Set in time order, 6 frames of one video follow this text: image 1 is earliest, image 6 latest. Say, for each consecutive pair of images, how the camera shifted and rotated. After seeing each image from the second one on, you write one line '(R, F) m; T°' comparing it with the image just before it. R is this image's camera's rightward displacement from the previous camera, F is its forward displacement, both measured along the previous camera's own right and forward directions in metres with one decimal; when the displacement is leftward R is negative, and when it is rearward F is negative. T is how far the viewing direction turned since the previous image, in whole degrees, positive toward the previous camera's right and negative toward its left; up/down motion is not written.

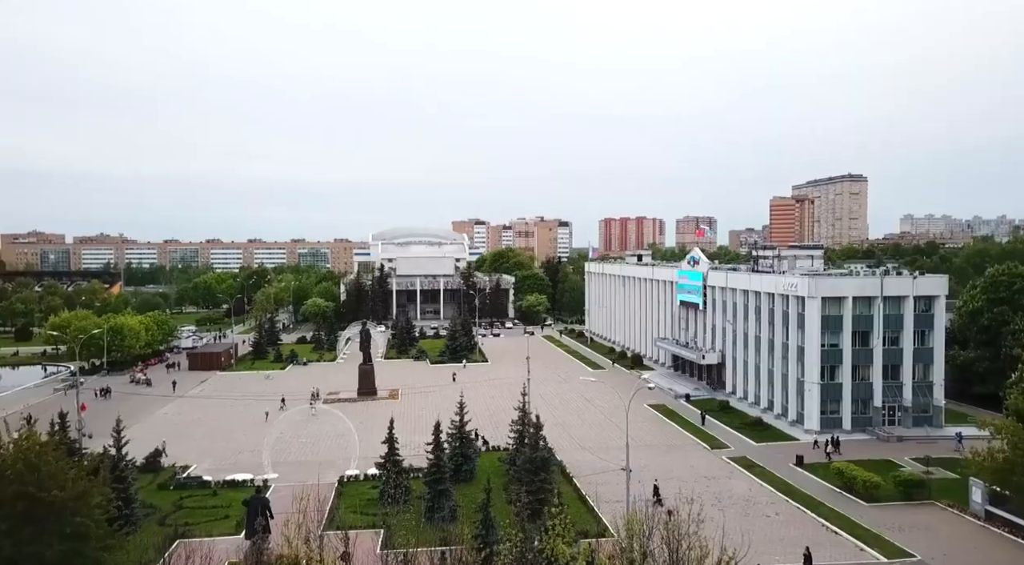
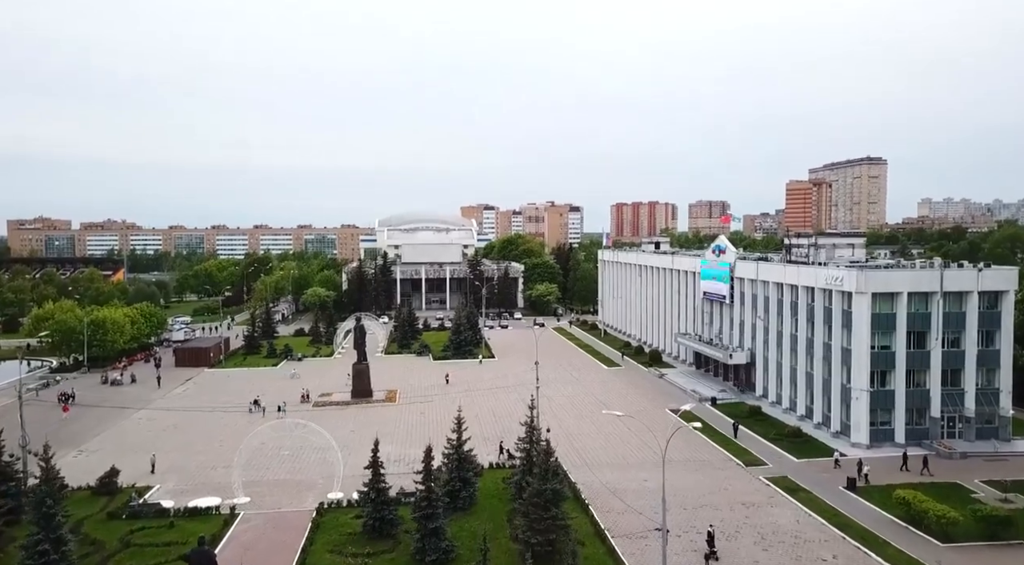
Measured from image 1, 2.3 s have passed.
(+0.1, +3.4) m; -1°
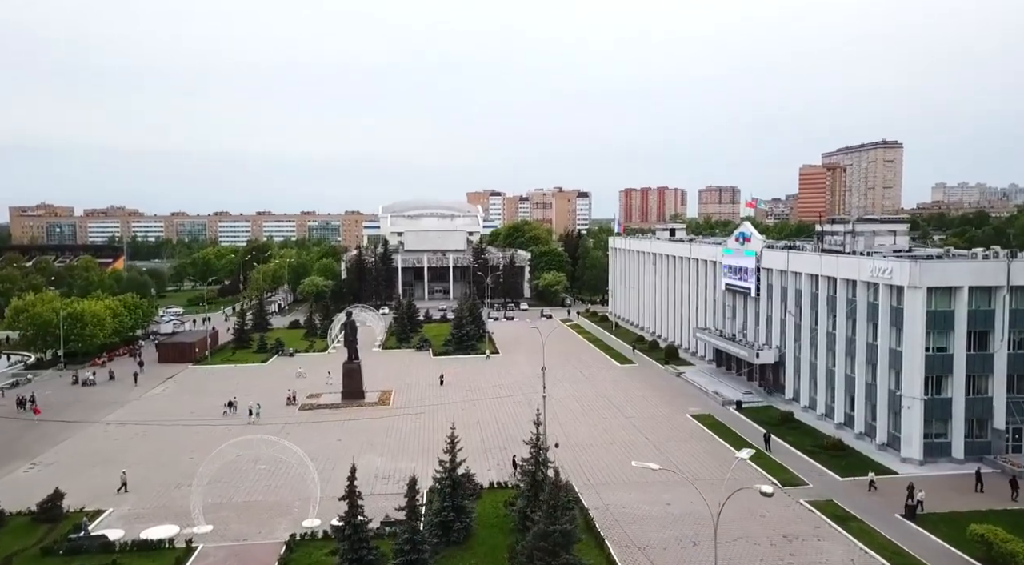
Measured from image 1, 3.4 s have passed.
(+0.1, +3.1) m; -1°
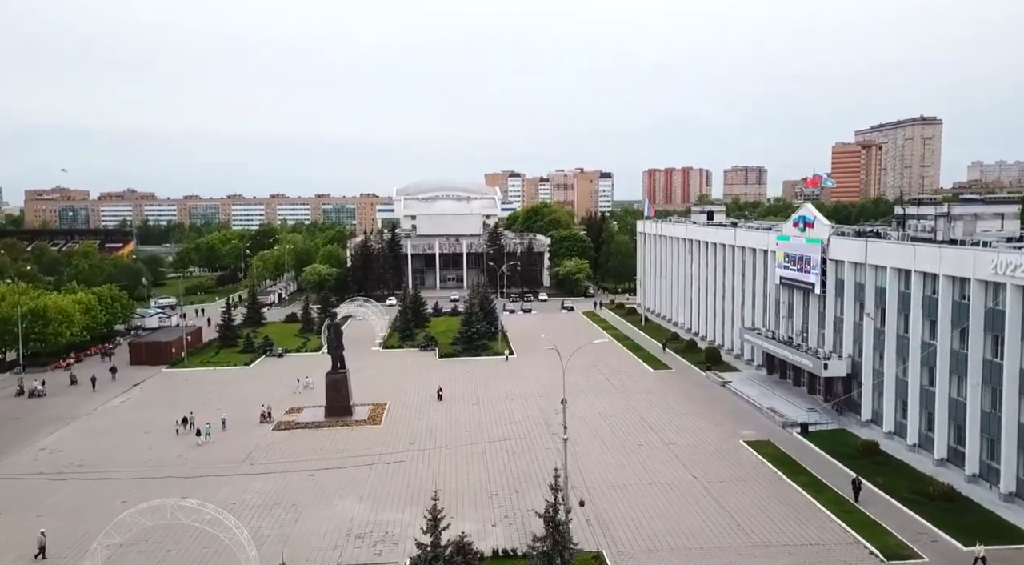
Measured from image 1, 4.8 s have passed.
(+0.2, +5.3) m; -2°
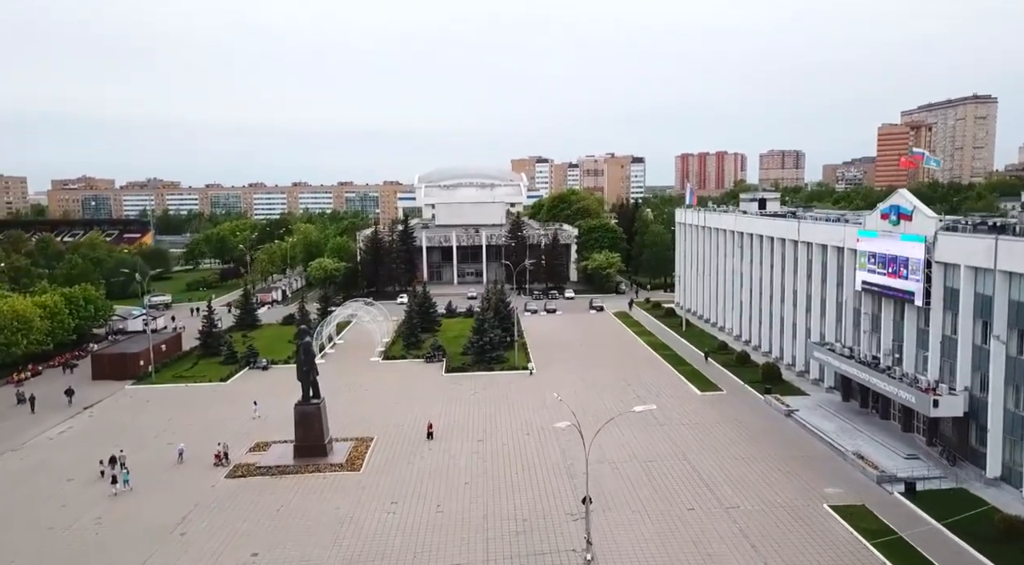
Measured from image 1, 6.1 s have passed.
(+0.5, +5.6) m; -2°
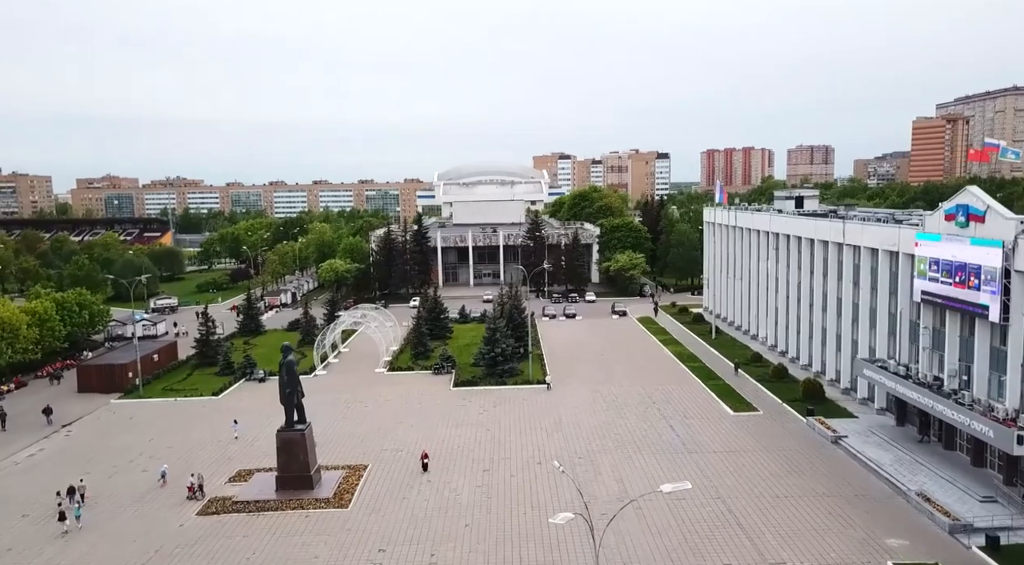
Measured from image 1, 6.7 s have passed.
(+0.4, +2.6) m; -2°
